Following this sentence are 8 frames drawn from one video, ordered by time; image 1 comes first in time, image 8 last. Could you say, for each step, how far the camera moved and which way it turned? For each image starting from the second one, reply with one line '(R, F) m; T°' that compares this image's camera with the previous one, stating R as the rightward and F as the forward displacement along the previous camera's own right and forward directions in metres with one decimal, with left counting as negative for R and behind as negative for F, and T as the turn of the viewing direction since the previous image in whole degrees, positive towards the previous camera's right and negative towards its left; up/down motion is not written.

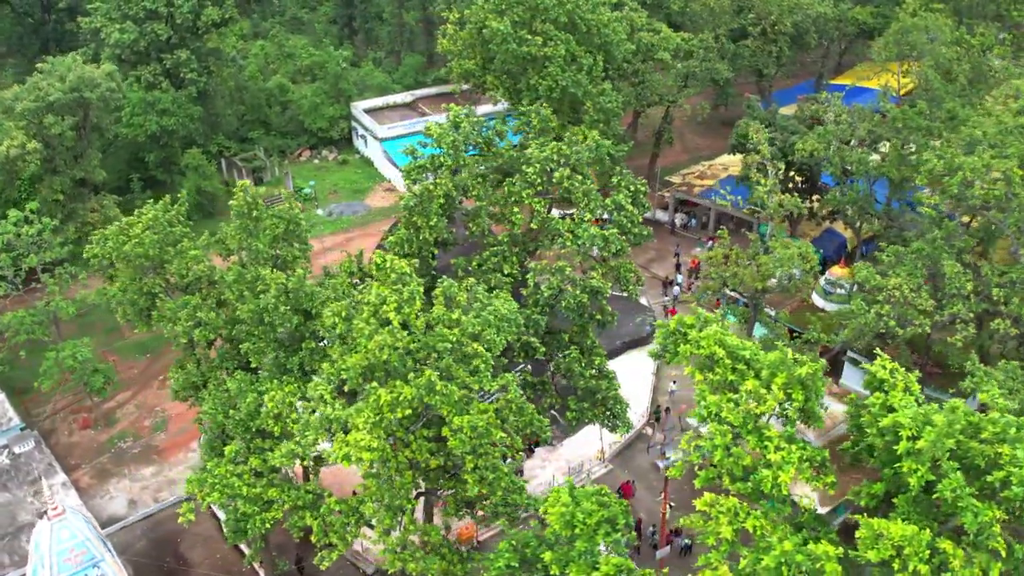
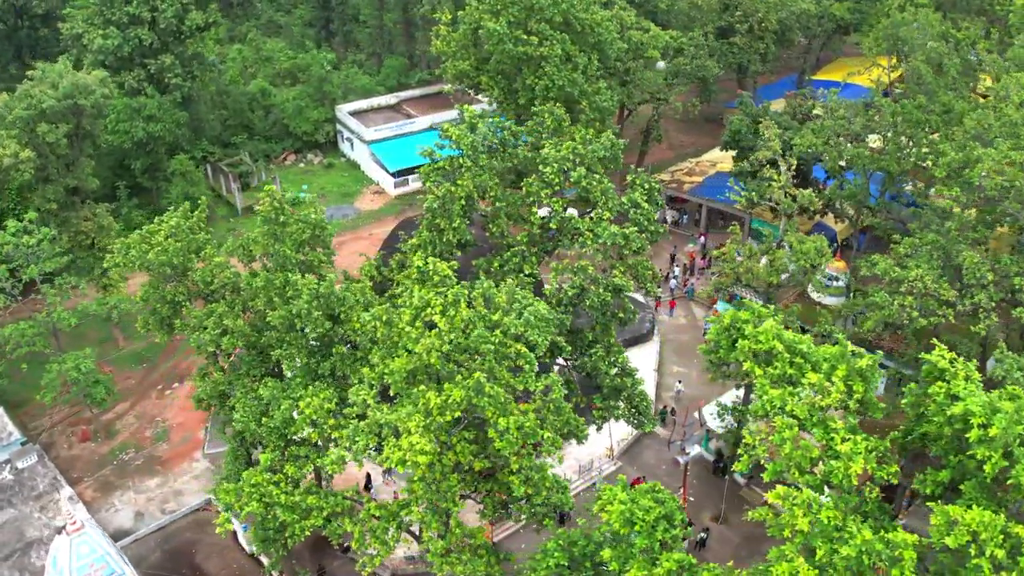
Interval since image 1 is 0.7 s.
(-1.3, 0.0) m; +2°
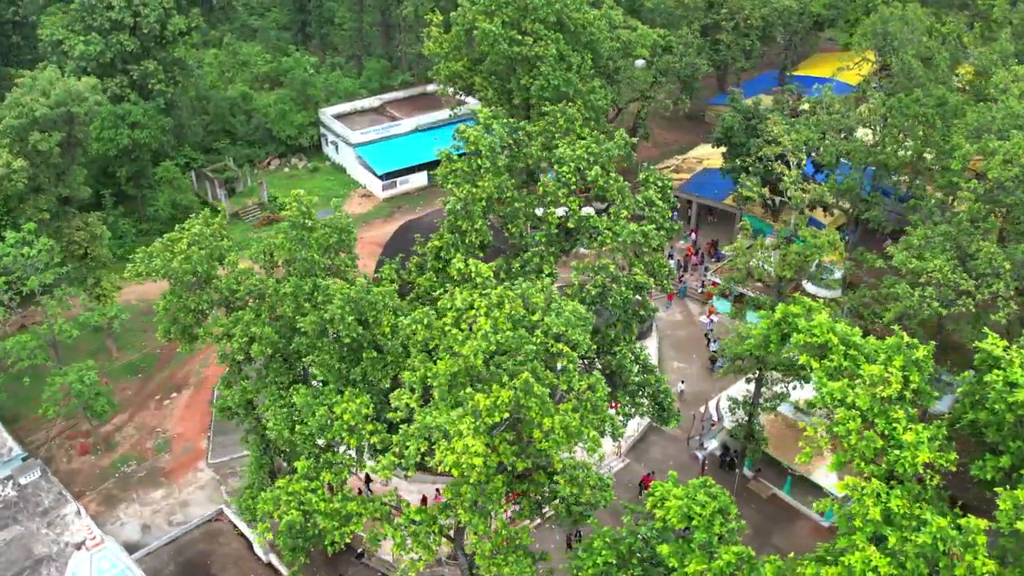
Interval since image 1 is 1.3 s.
(-1.3, 0.0) m; +2°
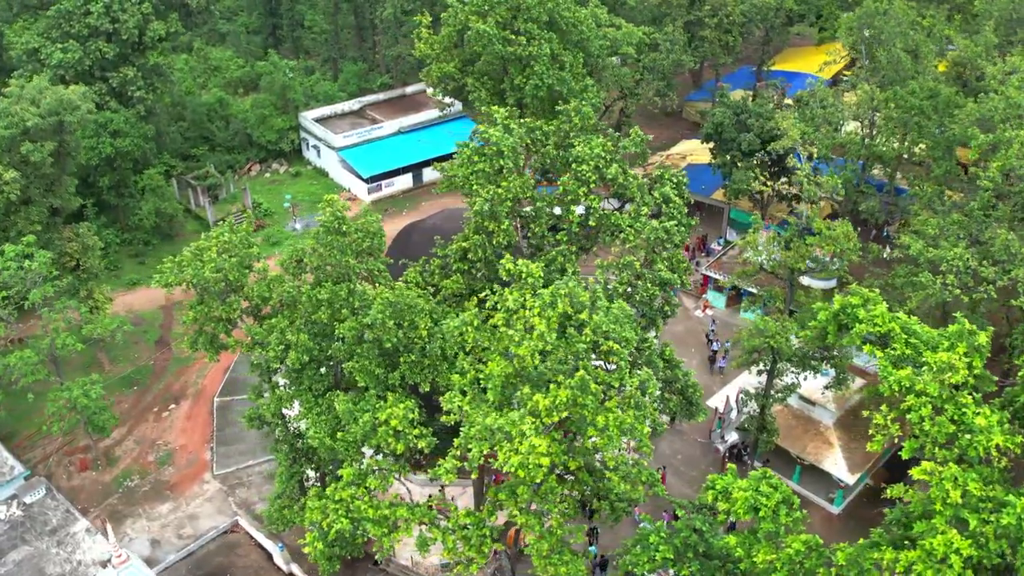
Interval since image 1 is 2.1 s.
(-1.6, 0.0) m; +2°
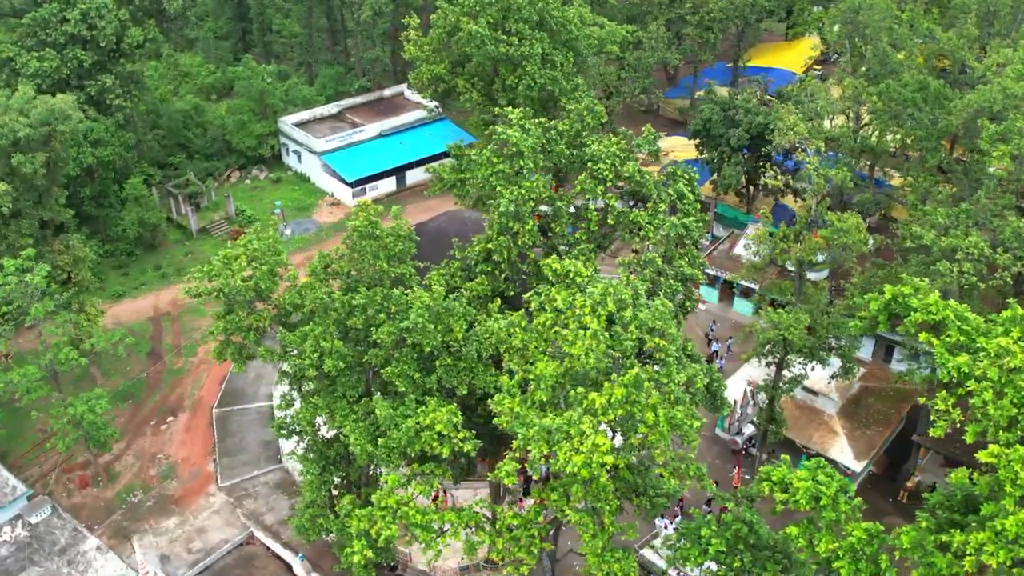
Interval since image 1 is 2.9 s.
(-1.5, 0.0) m; +2°
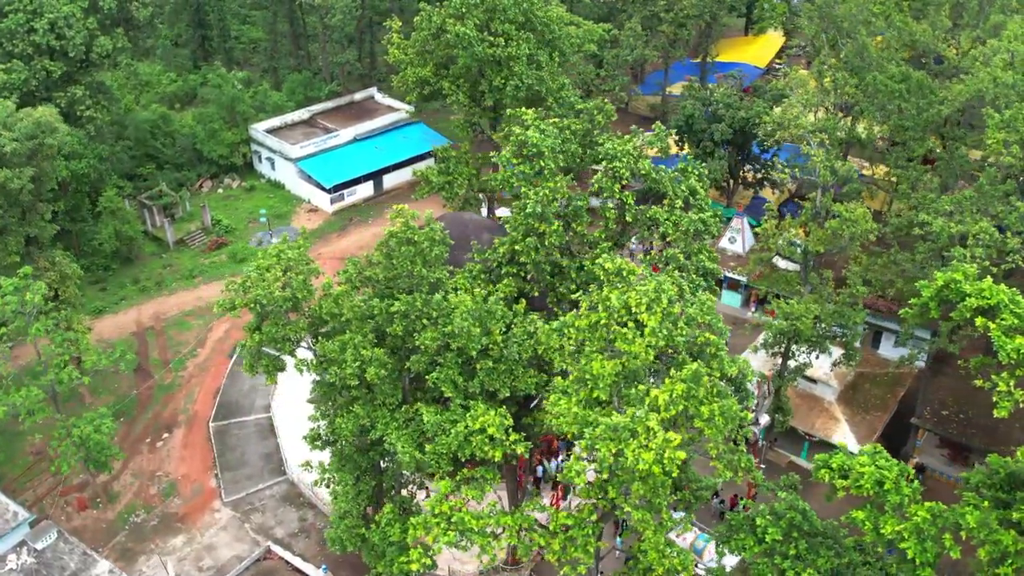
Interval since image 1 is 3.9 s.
(-1.8, +0.1) m; +3°
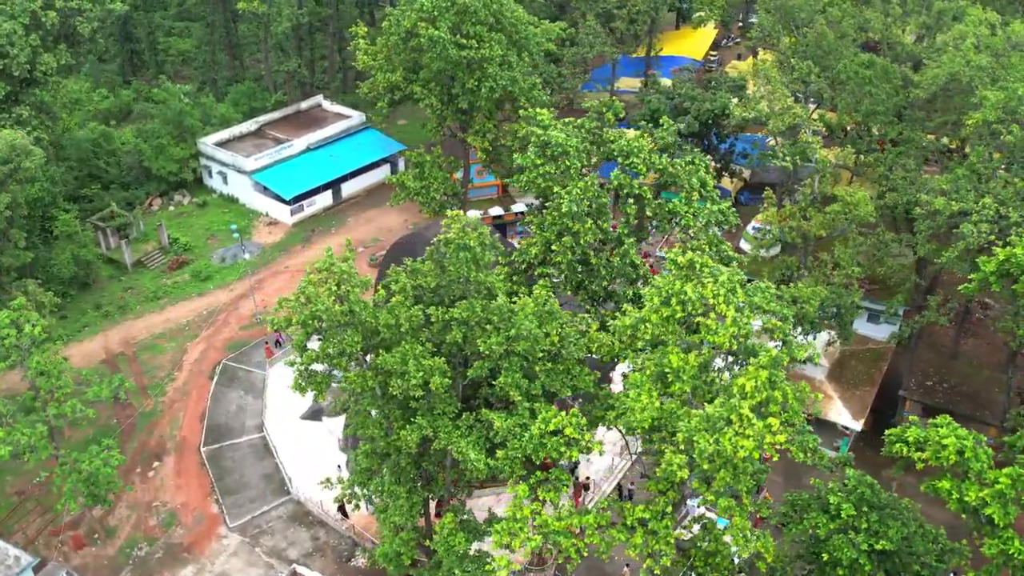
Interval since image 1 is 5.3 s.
(-2.8, +0.1) m; +5°
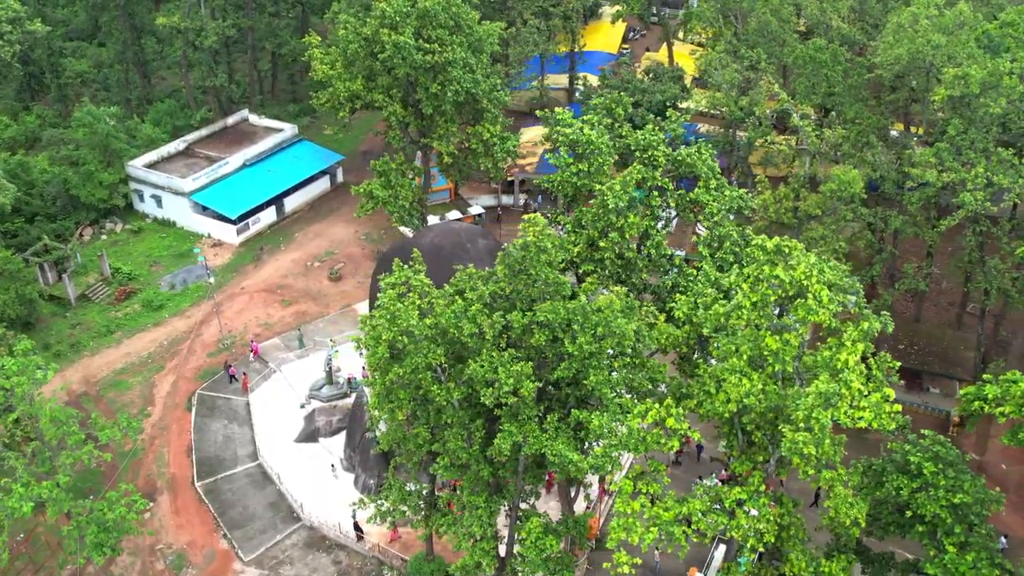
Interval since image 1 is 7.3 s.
(-3.8, +0.2) m; +7°
